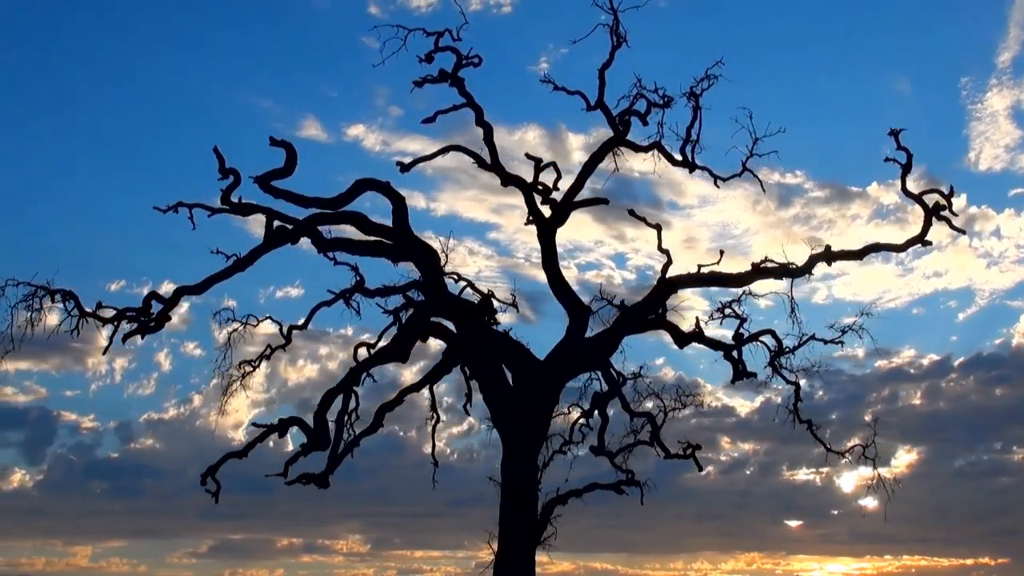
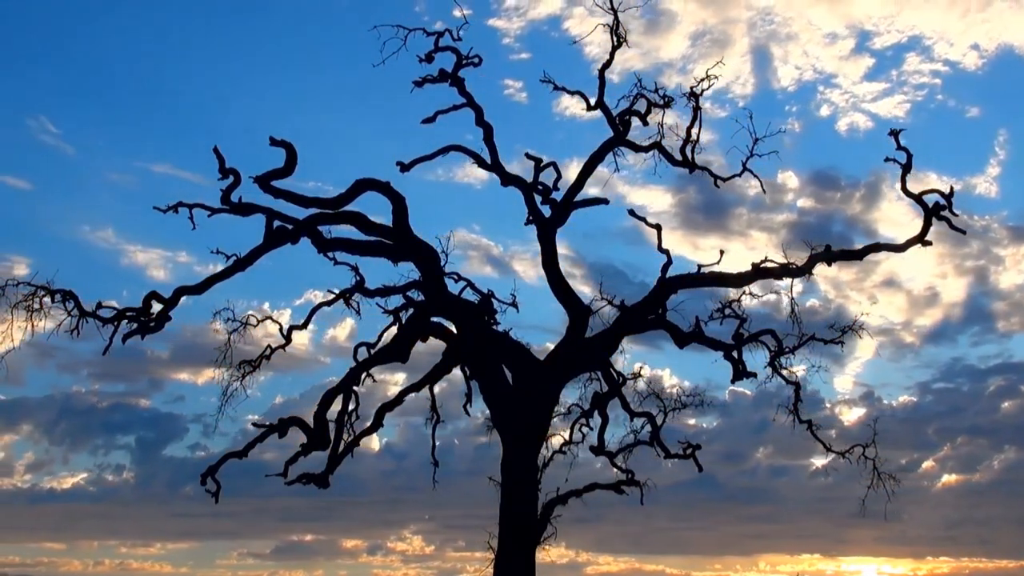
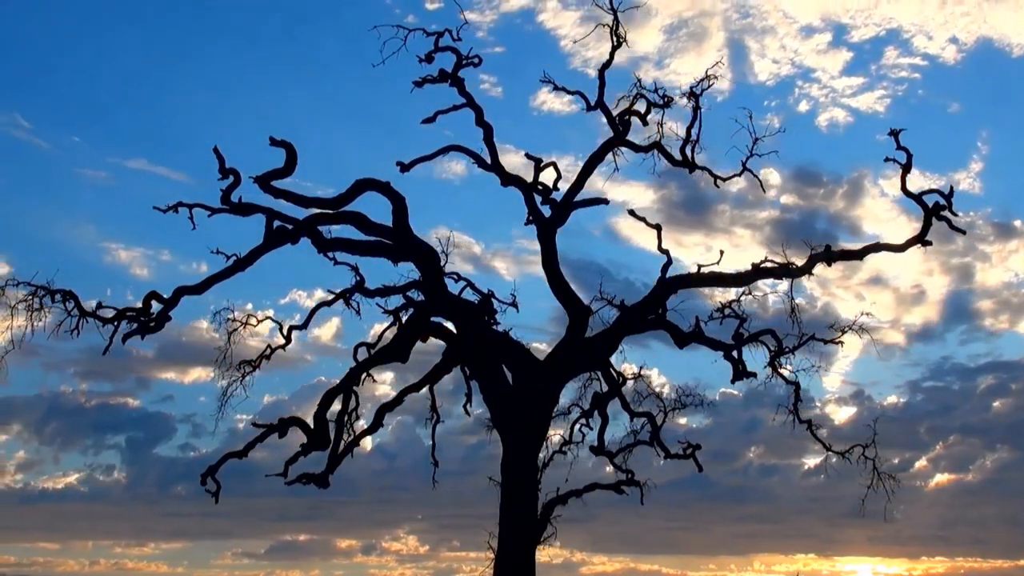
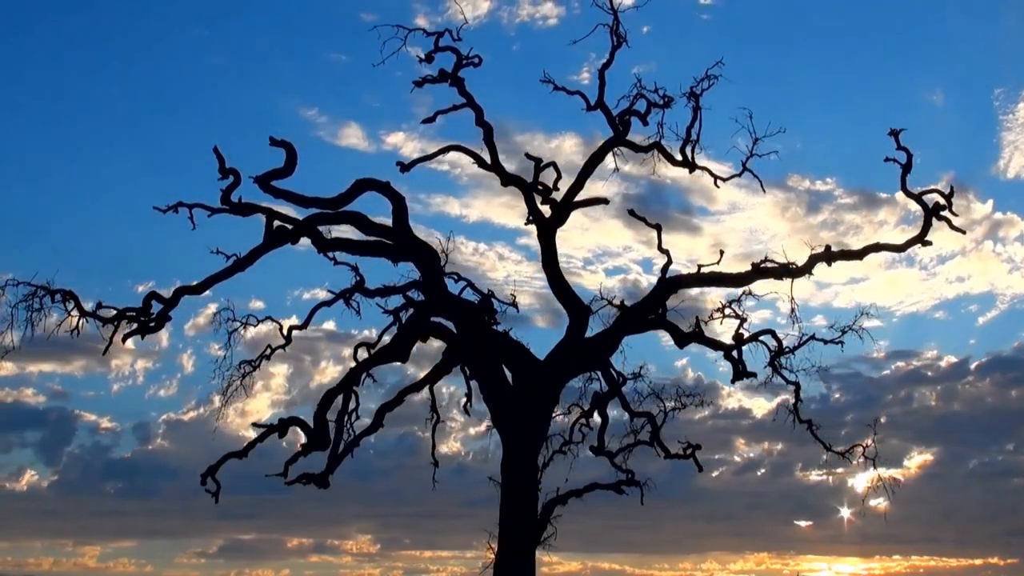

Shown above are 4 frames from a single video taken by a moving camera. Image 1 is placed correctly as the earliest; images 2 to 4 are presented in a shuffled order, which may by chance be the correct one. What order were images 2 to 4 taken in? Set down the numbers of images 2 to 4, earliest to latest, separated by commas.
4, 3, 2
